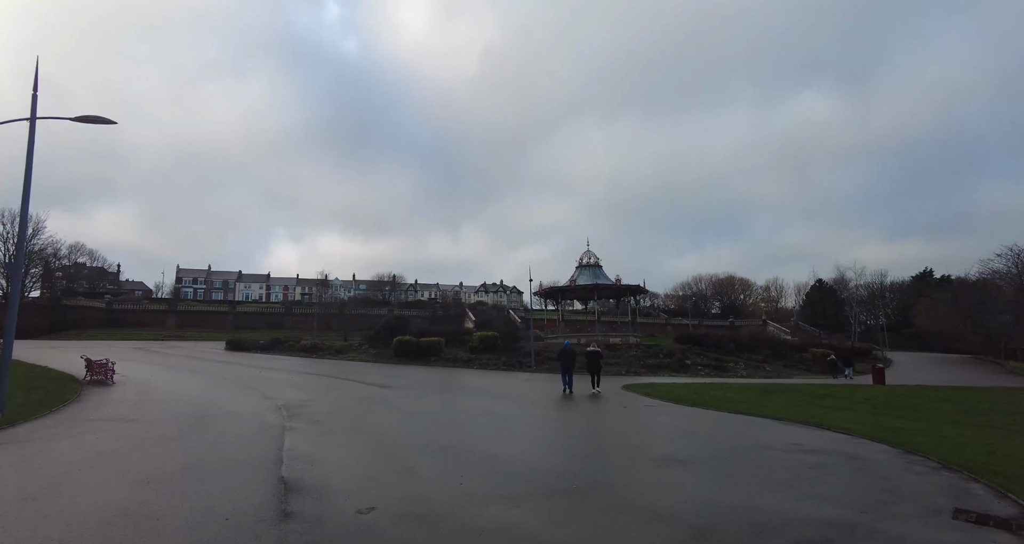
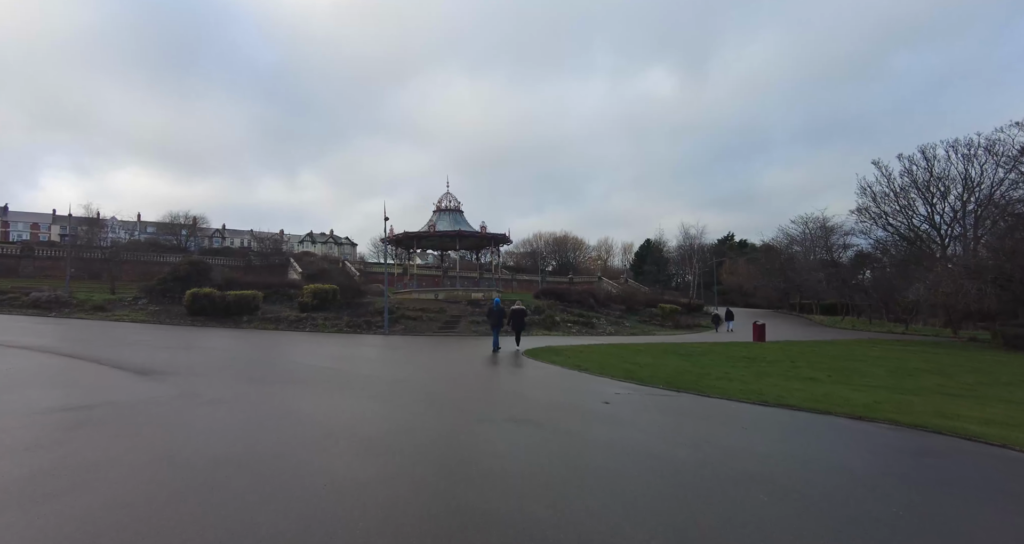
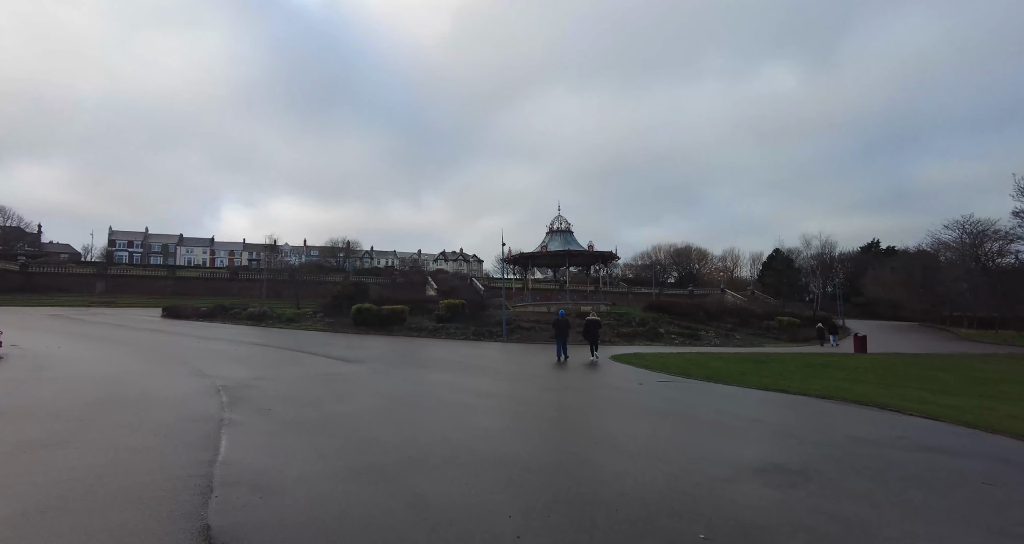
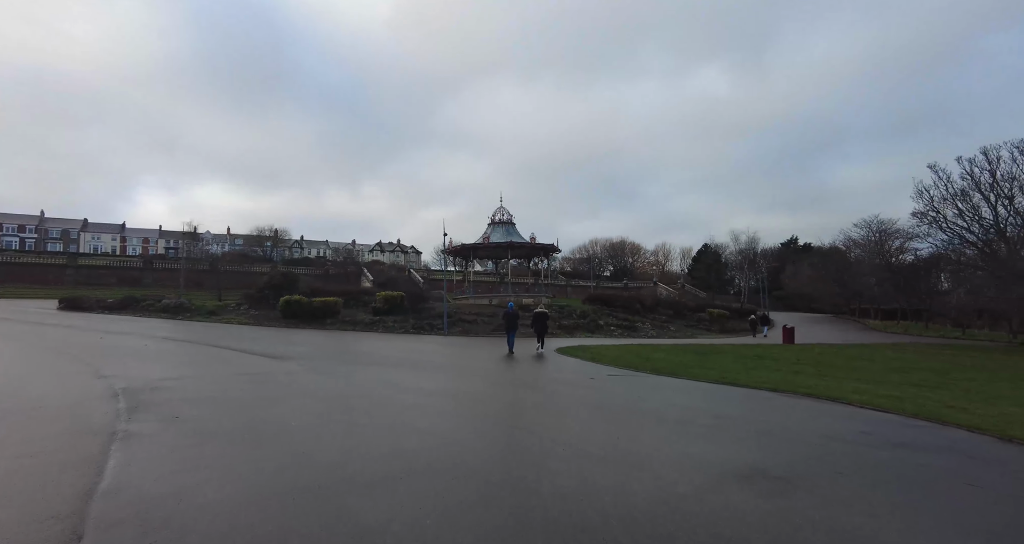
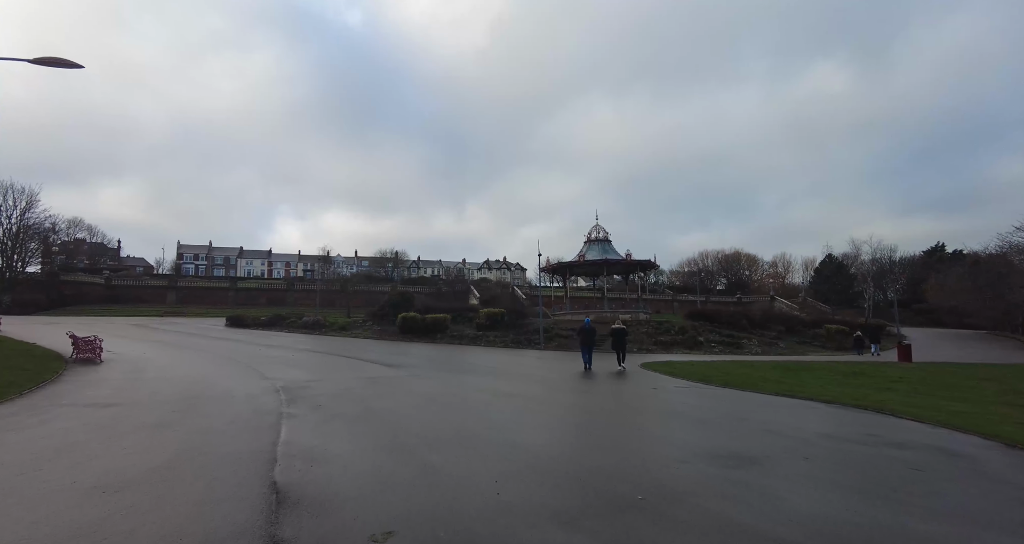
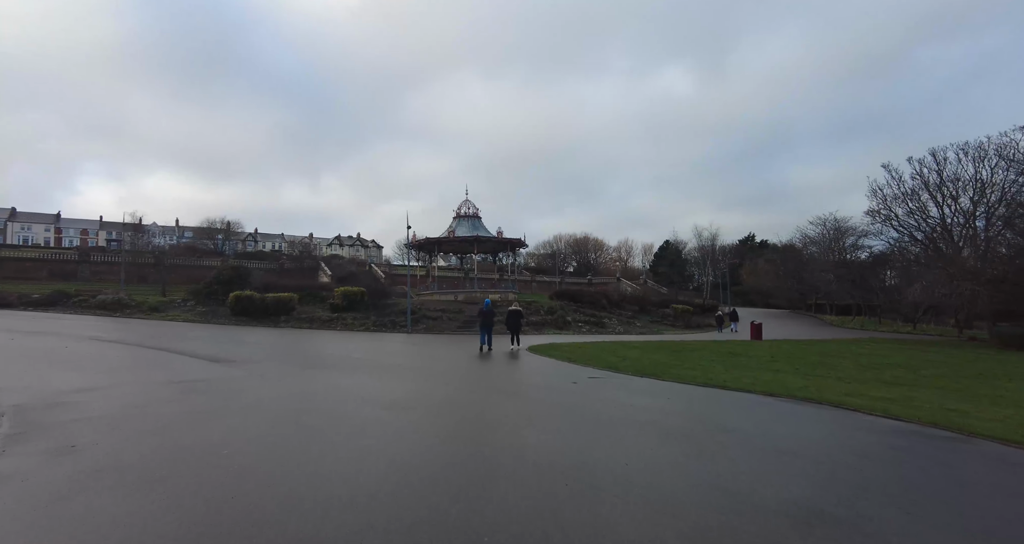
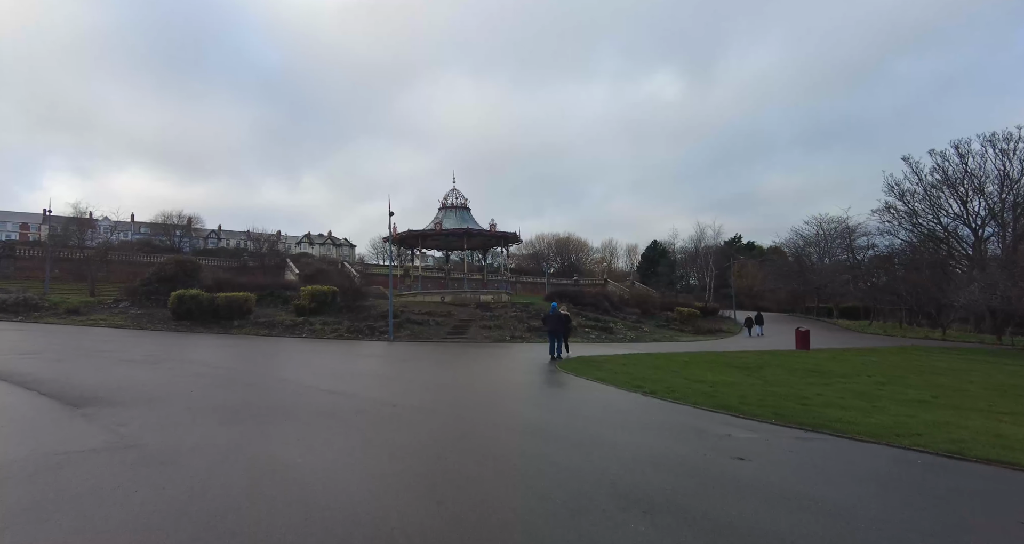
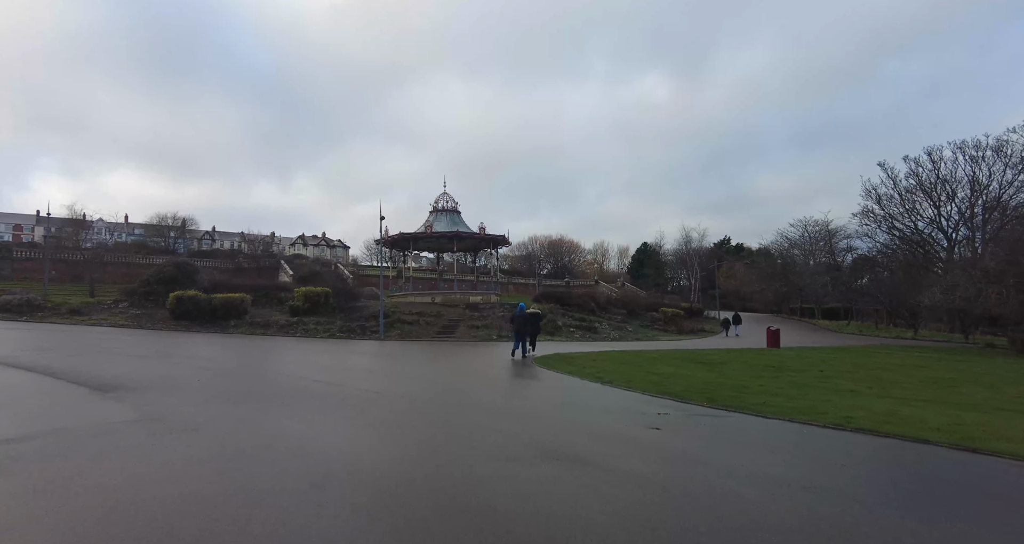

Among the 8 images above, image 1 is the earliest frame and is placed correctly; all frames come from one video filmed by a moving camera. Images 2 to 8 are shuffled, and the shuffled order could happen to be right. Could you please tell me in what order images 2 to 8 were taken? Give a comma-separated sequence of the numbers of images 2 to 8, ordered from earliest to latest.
5, 3, 4, 6, 2, 8, 7
